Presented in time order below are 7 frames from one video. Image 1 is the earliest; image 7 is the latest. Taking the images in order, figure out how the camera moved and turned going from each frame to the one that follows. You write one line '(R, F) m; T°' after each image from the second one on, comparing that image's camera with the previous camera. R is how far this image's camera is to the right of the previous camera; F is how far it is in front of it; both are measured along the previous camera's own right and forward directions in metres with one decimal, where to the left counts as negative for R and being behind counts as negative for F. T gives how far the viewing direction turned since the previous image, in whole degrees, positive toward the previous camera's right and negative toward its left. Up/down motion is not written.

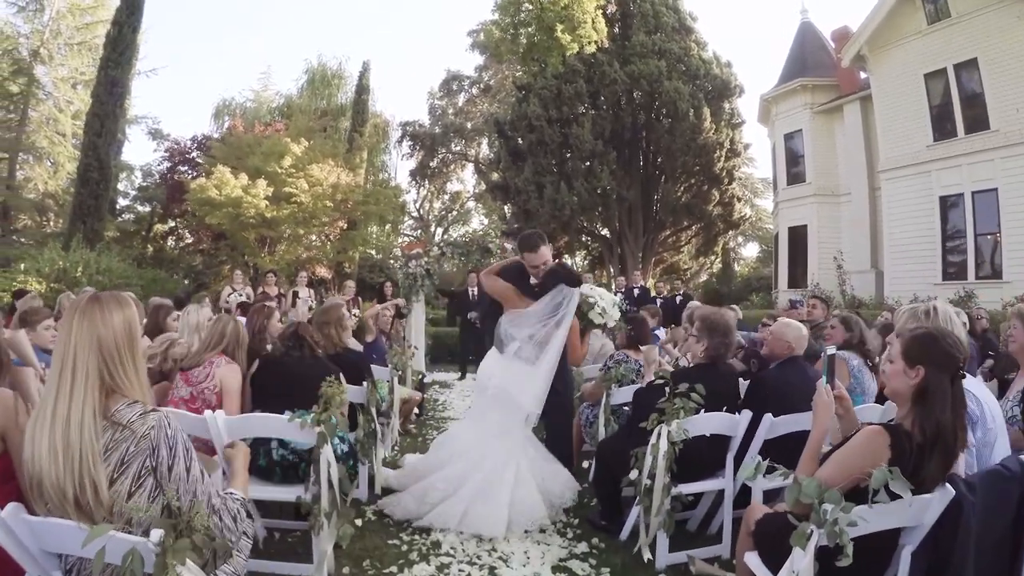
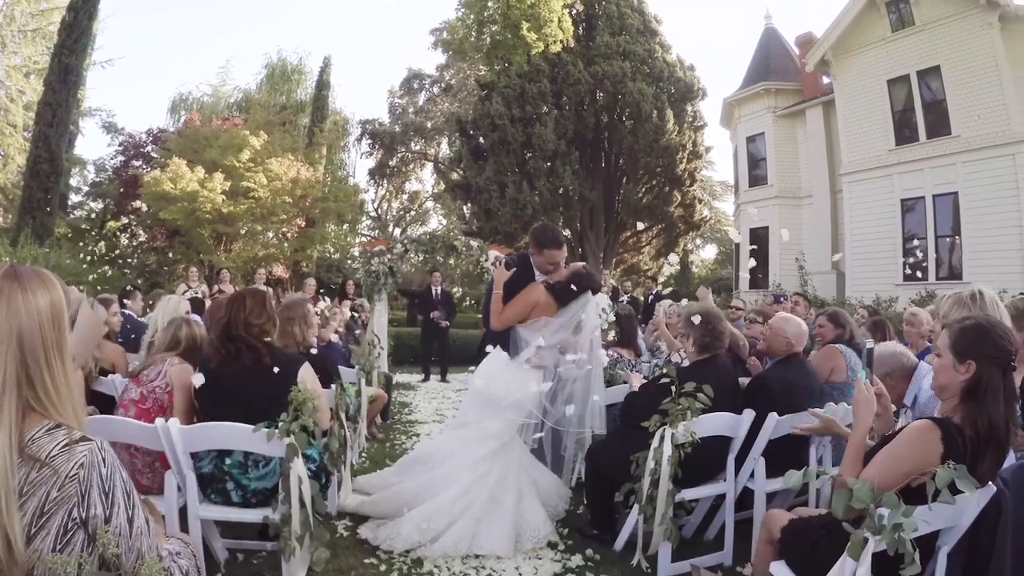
(-0.1, +0.3) m; +3°
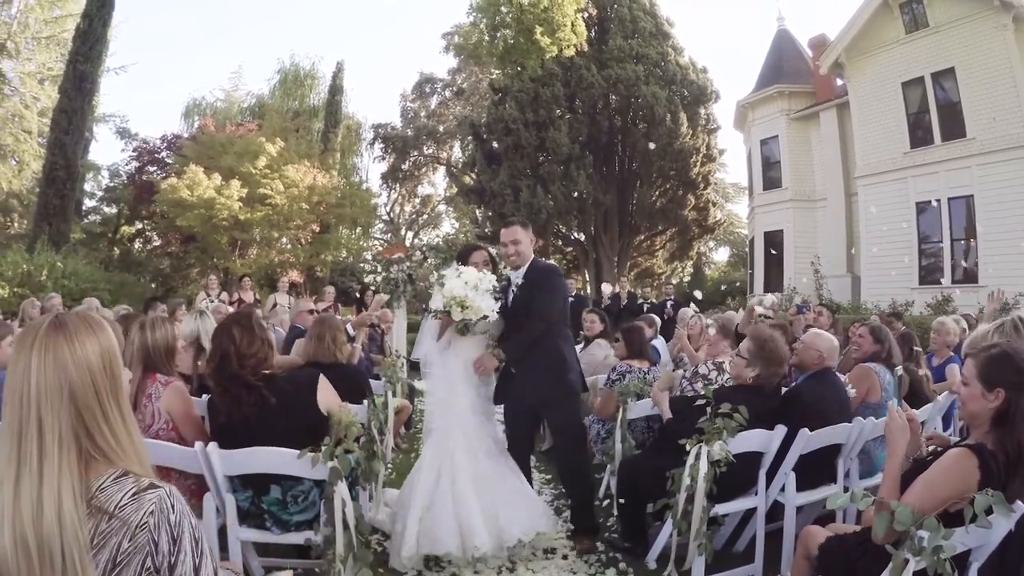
(-0.1, 0.0) m; -1°
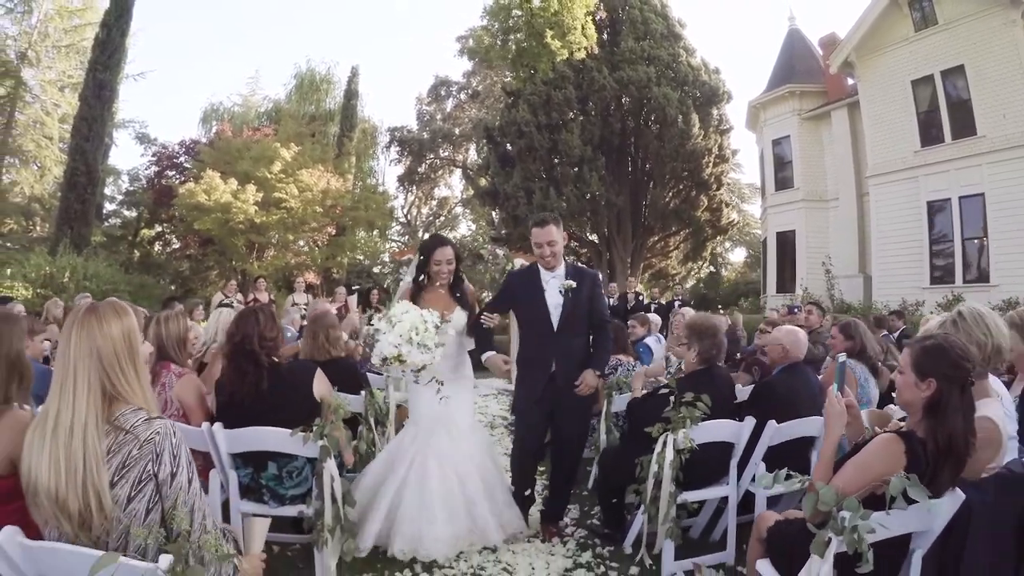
(+0.2, -0.2) m; -1°
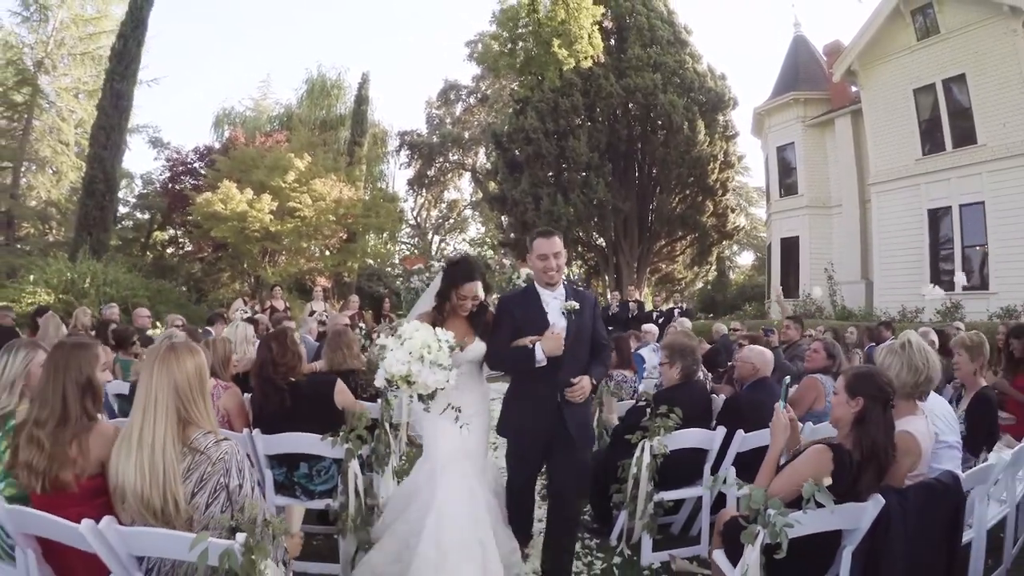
(0.0, -0.4) m; -1°
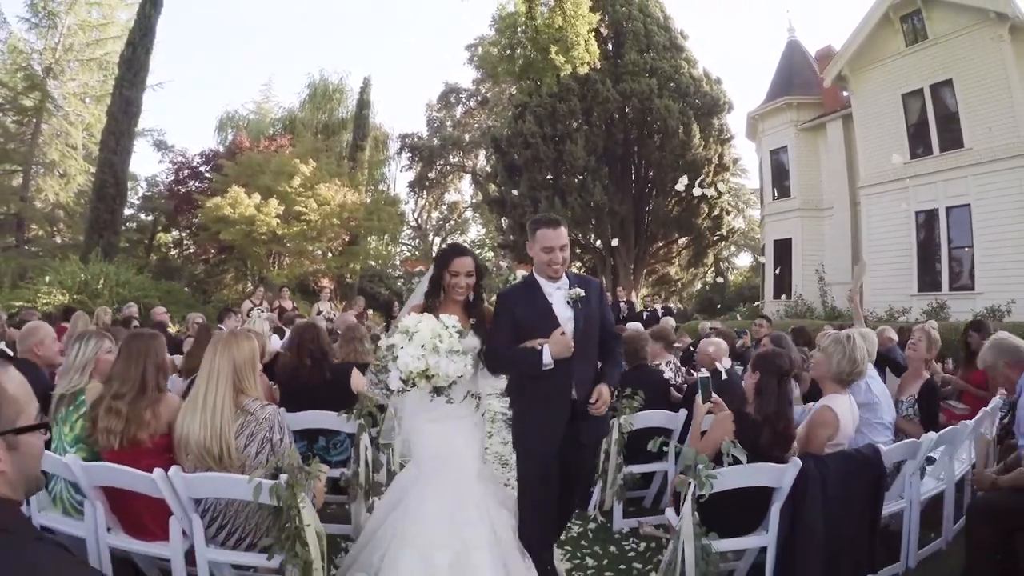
(+0.1, -0.6) m; 0°
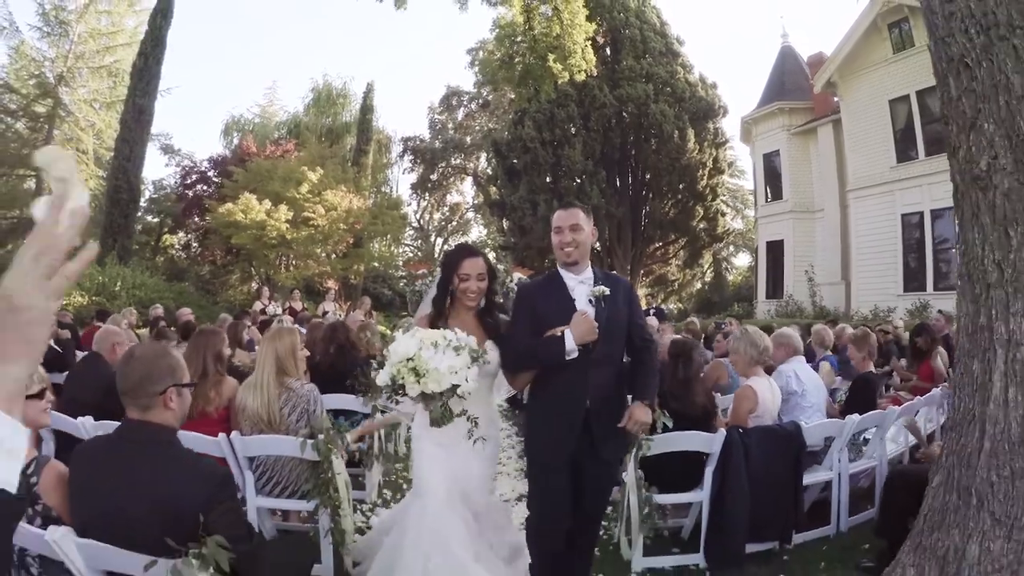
(+0.1, -0.8) m; 0°
